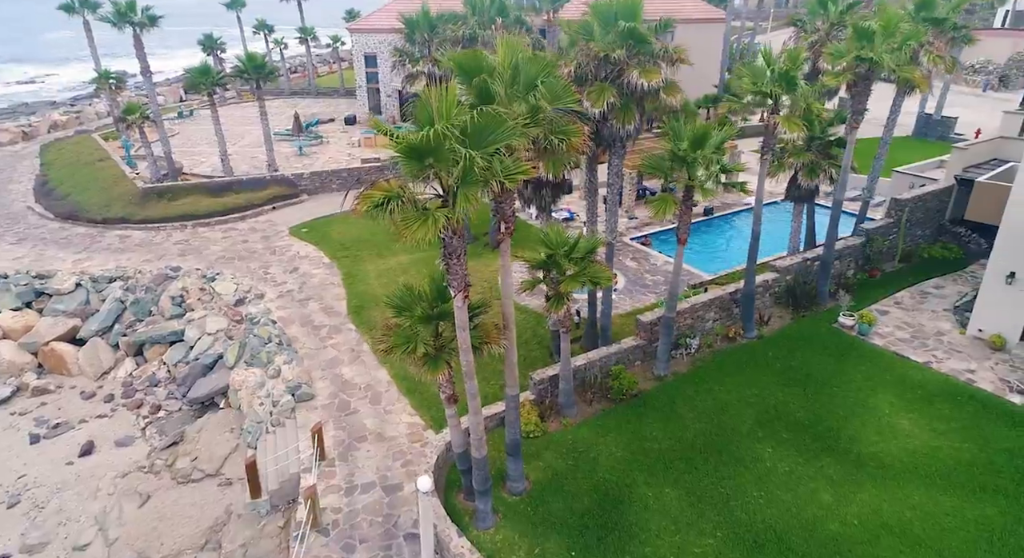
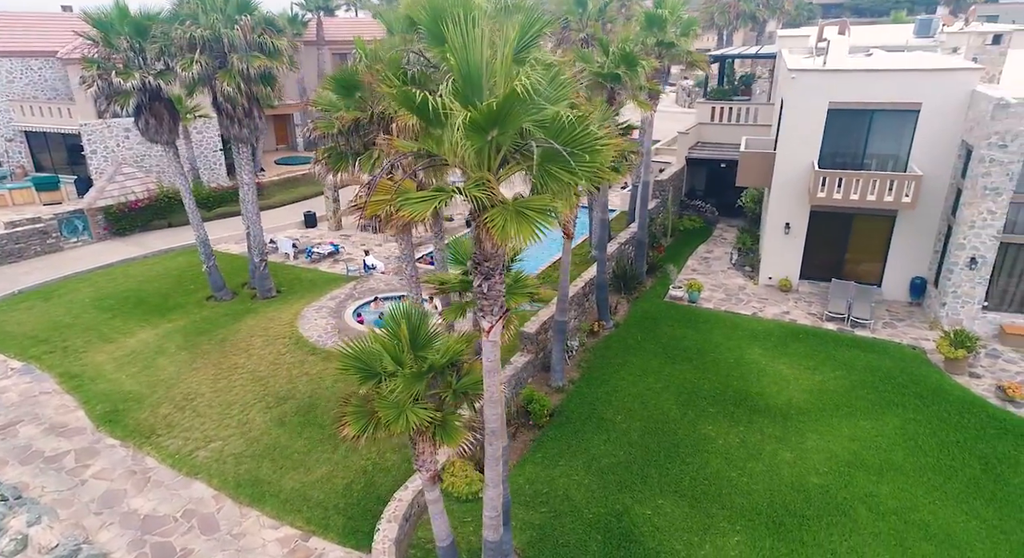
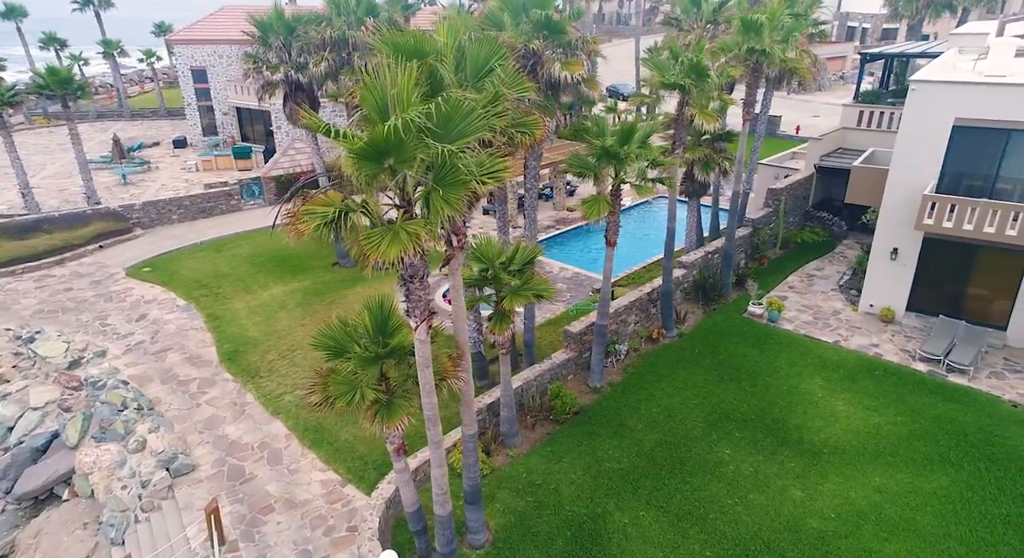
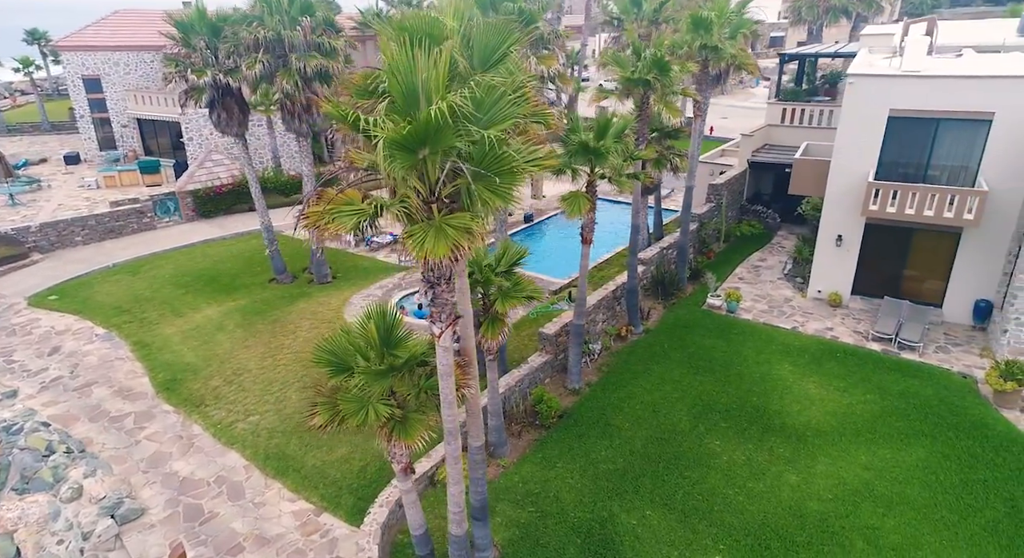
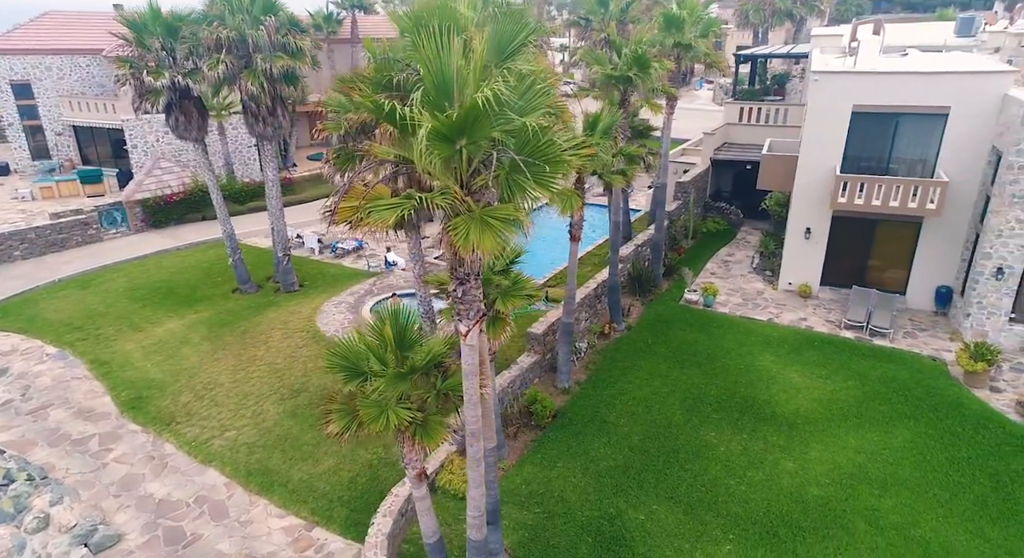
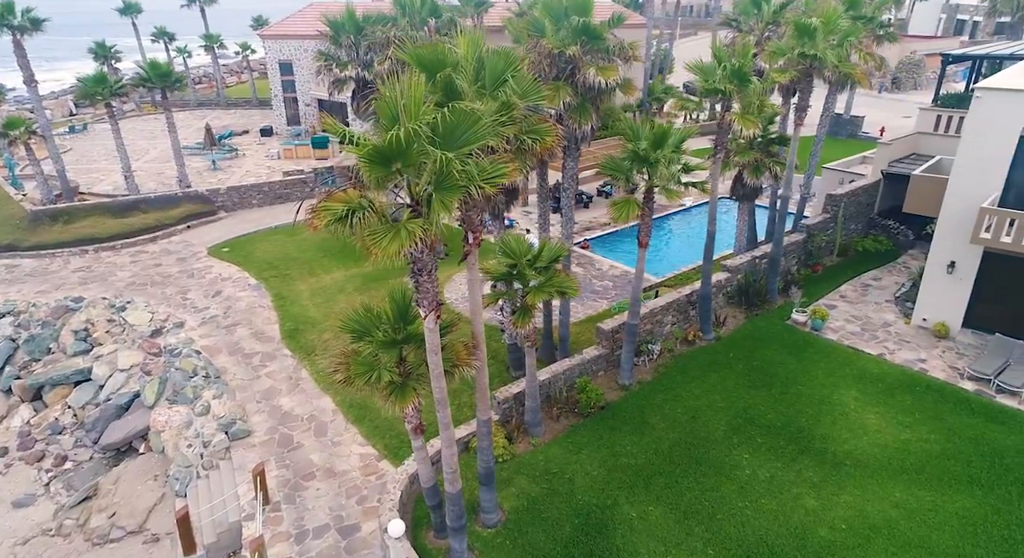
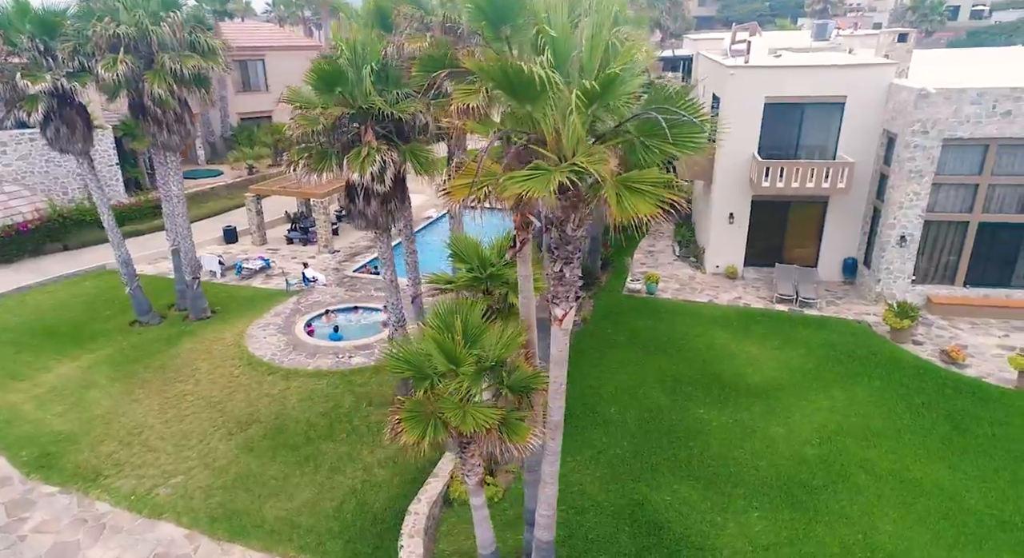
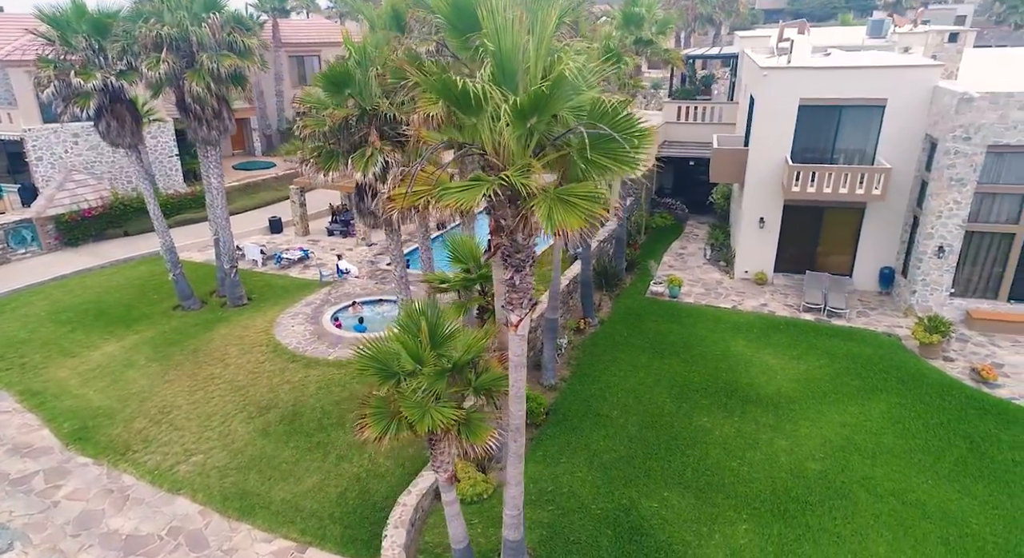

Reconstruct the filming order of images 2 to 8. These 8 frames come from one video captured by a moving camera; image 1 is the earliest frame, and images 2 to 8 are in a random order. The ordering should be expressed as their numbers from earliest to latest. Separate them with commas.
6, 3, 4, 5, 2, 8, 7
